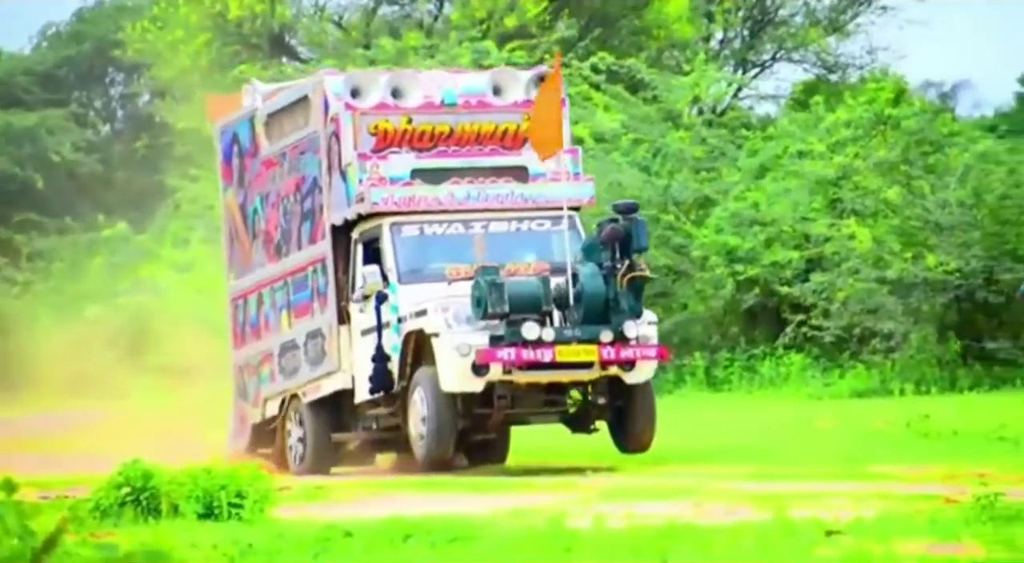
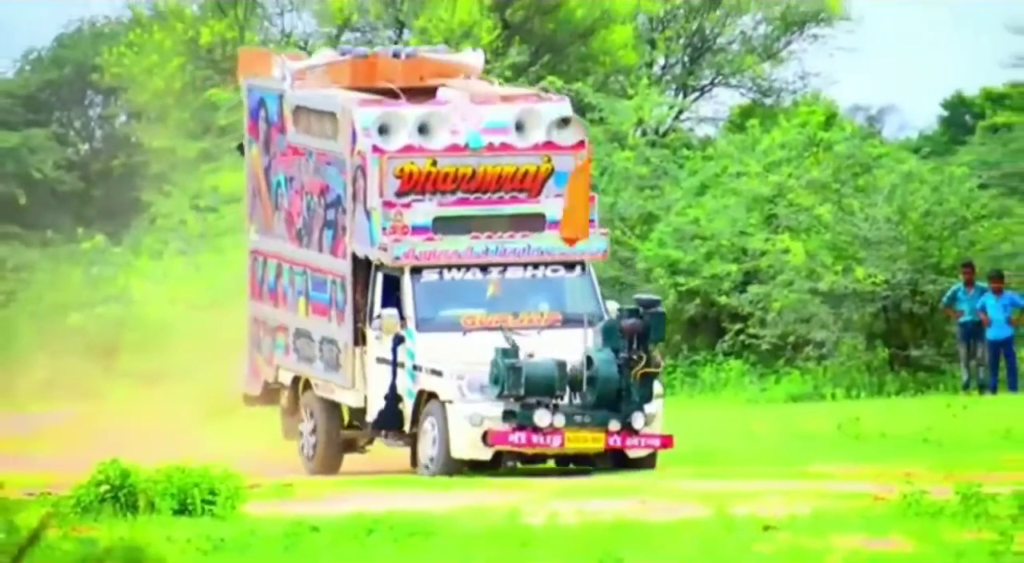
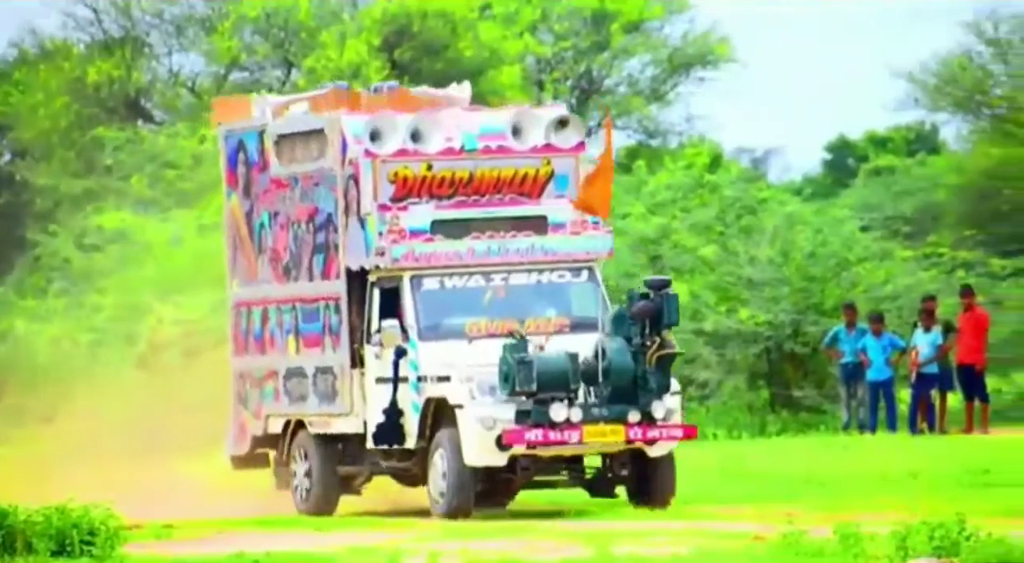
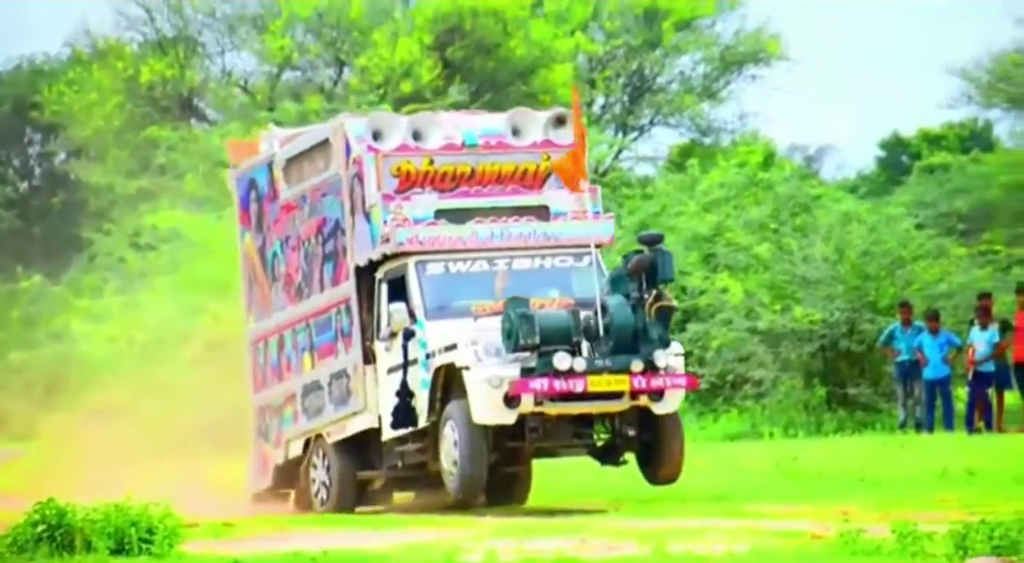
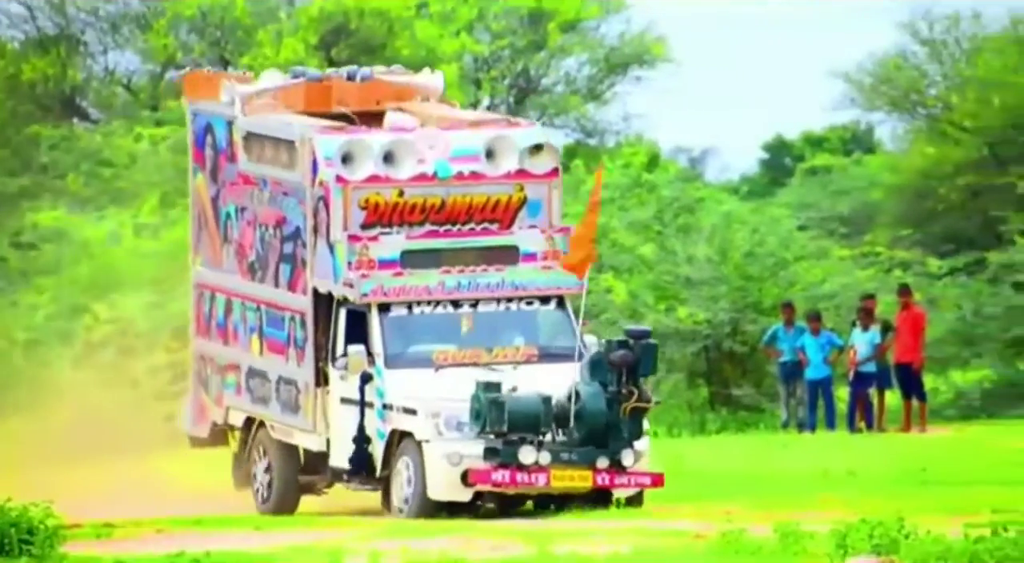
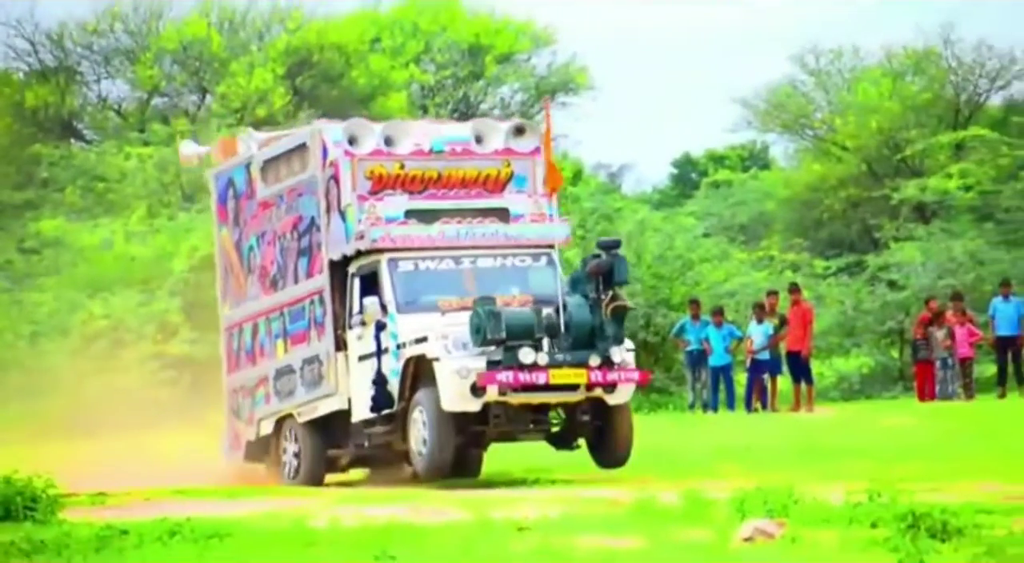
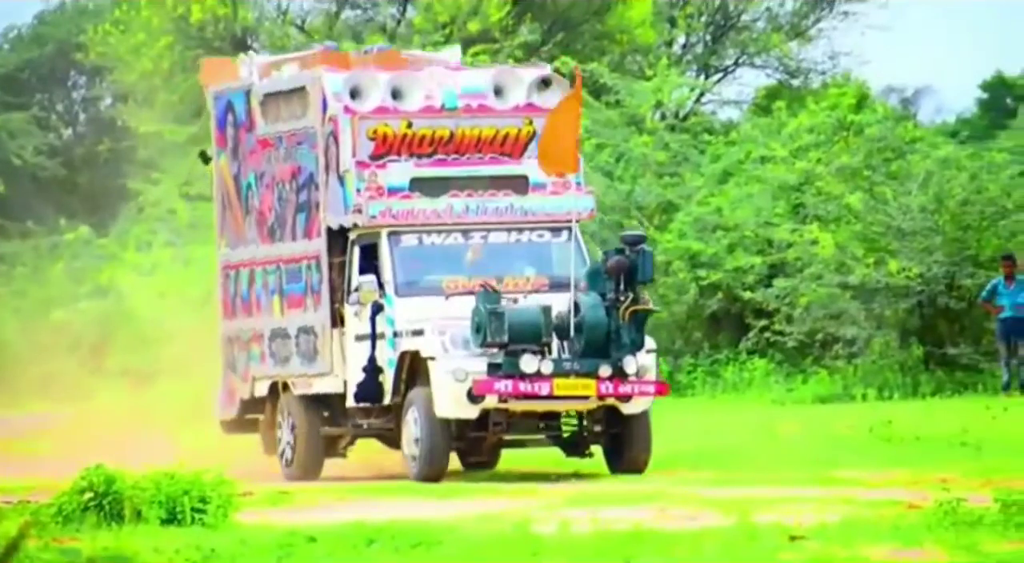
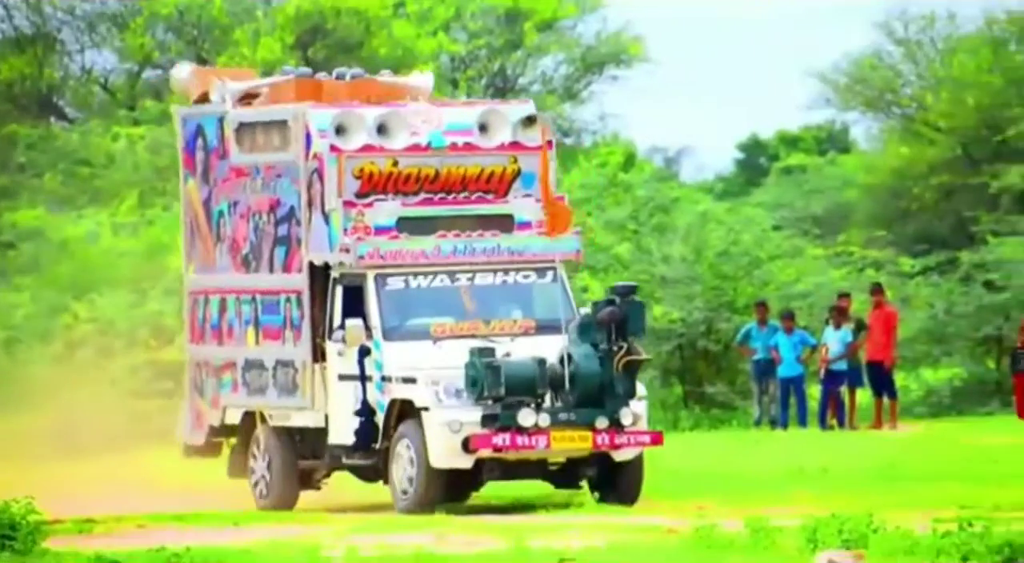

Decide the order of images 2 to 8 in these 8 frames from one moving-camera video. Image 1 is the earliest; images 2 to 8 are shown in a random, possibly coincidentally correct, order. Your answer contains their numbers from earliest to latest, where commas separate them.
7, 2, 4, 3, 5, 8, 6
